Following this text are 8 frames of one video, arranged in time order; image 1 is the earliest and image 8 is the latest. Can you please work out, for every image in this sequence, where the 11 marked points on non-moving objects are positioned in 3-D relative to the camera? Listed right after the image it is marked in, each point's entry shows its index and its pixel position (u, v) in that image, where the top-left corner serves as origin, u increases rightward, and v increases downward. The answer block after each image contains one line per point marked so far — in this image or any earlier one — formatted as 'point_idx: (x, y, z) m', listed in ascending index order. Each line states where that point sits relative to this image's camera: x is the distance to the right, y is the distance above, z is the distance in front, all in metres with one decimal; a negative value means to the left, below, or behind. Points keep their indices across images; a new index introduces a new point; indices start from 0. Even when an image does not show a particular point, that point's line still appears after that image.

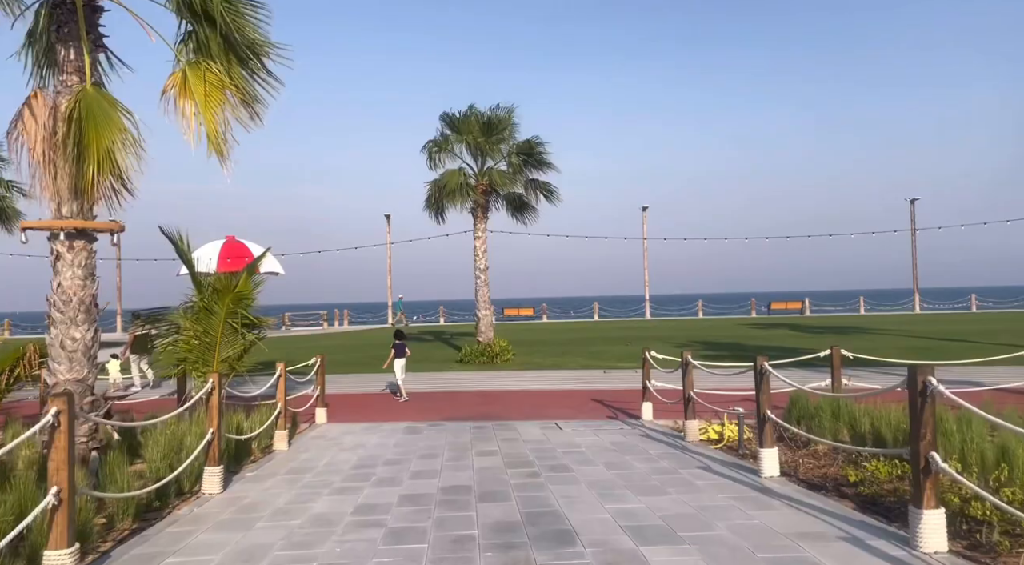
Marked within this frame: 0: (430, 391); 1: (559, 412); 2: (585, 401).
0: (-1.9, -2.5, +16.8) m
1: (+0.9, -2.4, +13.4) m
2: (+1.5, -2.4, +14.7) m
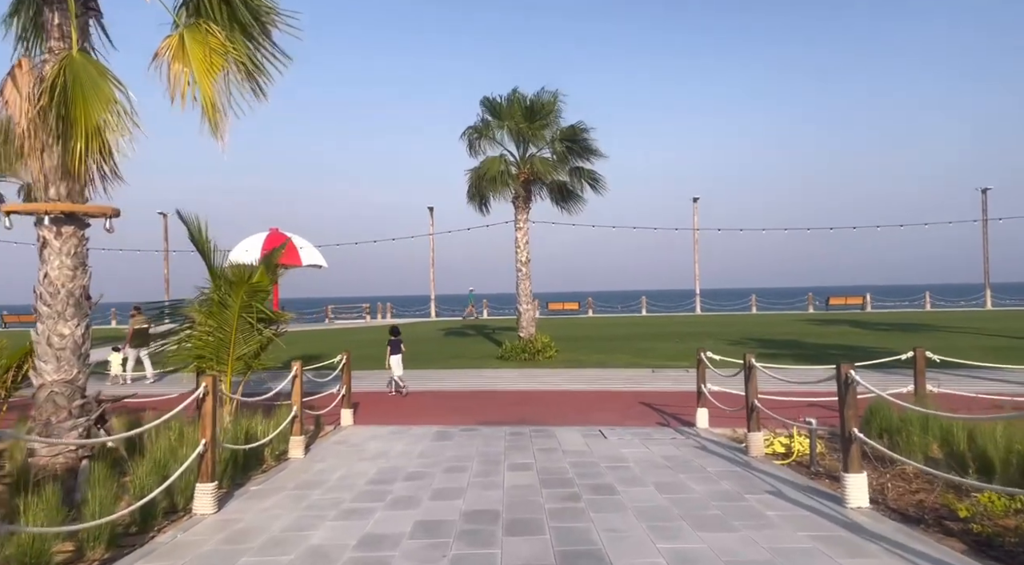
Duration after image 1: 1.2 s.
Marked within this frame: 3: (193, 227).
0: (-1.0, -2.3, +15.8) m
1: (+1.5, -2.2, +12.3) m
2: (+2.2, -2.3, +13.6) m
3: (-4.2, +0.7, +9.6) m
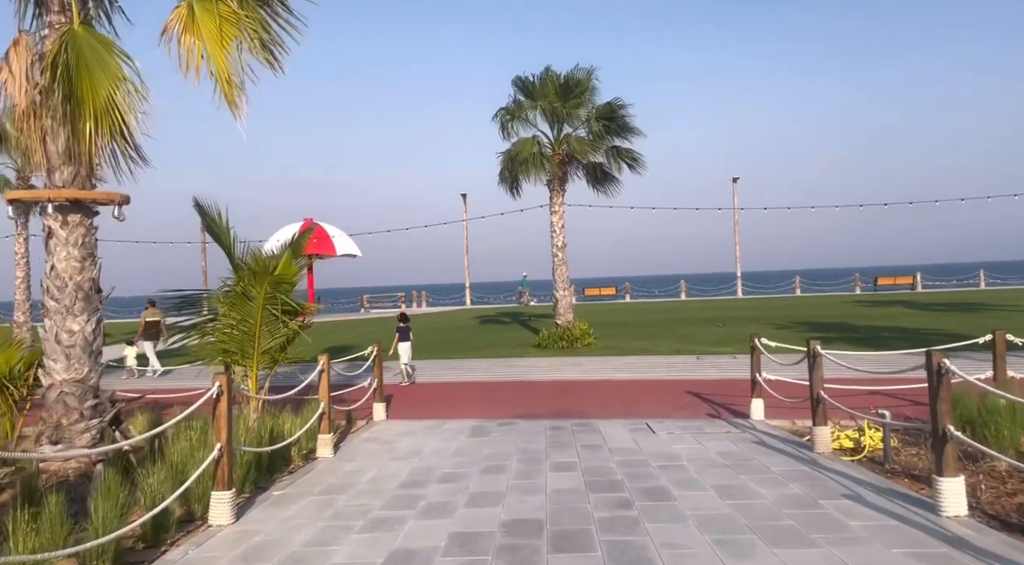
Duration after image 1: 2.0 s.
0: (-0.2, -2.0, +15.3) m
1: (+2.2, -2.0, +11.6) m
2: (+2.9, -2.0, +12.8) m
3: (-3.7, +0.8, +9.1) m
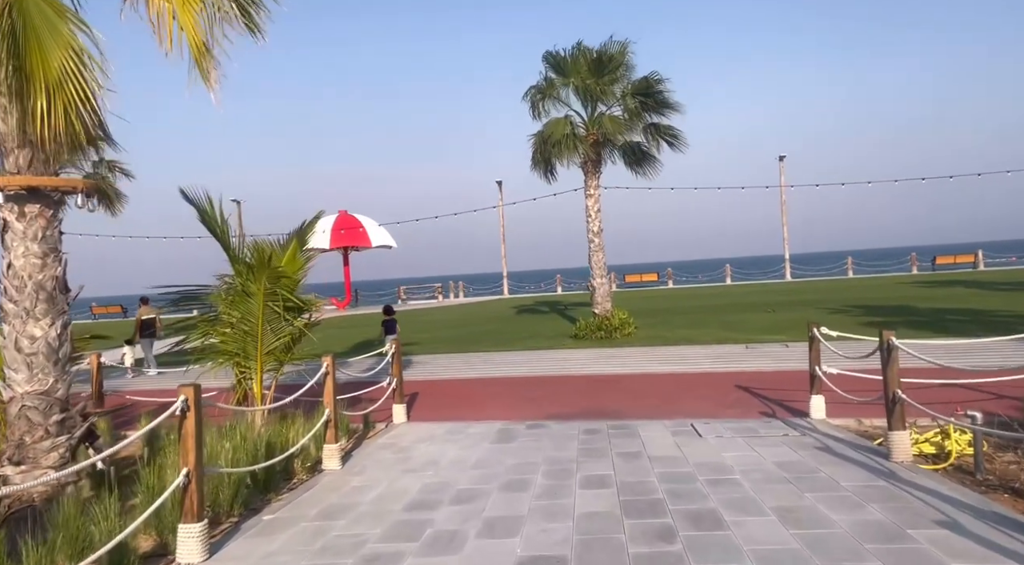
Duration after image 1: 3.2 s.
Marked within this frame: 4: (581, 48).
0: (+0.5, -1.8, +14.3) m
1: (+2.6, -1.8, +10.5) m
2: (+3.4, -1.7, +11.7) m
3: (-3.4, +0.9, +8.3) m
4: (+1.8, +6.2, +19.5) m
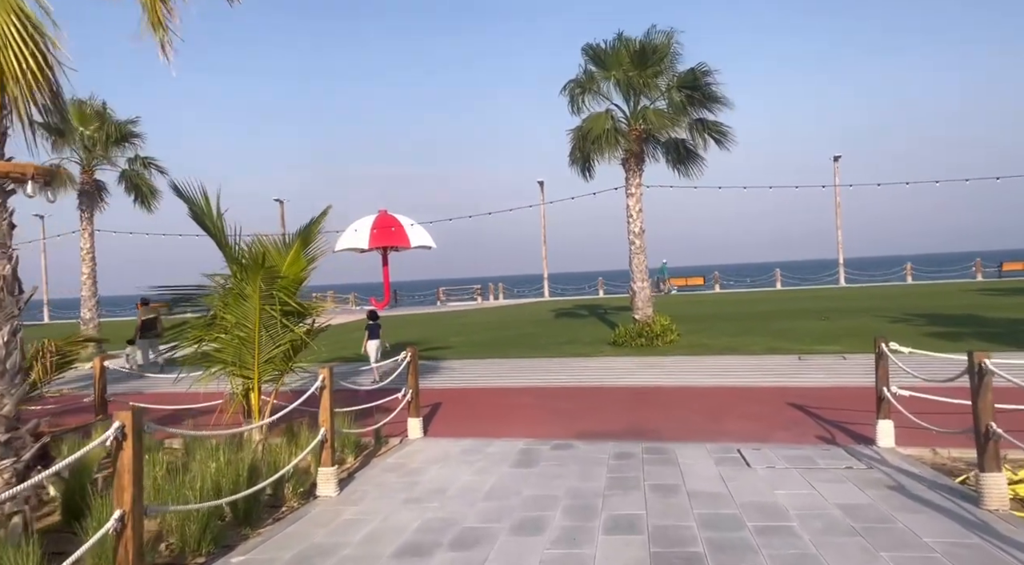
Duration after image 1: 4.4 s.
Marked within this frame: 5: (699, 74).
0: (+1.1, -1.9, +13.3) m
1: (+2.9, -1.8, +9.4) m
2: (+3.8, -1.8, +10.6) m
3: (-3.2, +0.9, +7.6) m
4: (+2.8, +6.1, +18.5) m
5: (+4.6, +5.2, +18.4) m
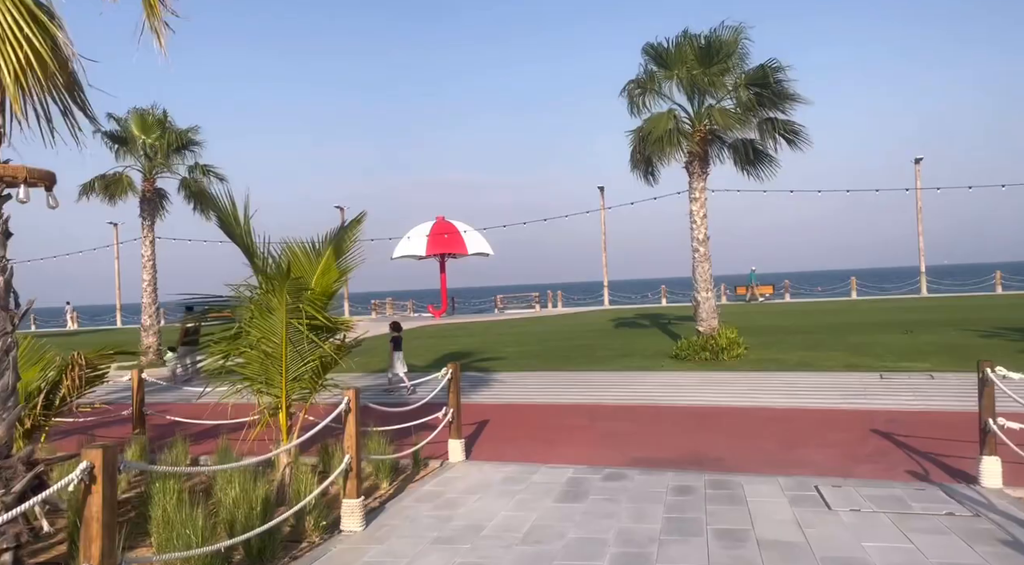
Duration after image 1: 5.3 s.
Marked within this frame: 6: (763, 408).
0: (+2.0, -2.1, +12.5) m
1: (+3.5, -2.0, +8.4) m
2: (+4.5, -2.0, +9.5) m
3: (-2.7, +0.8, +7.1) m
4: (+4.2, +5.9, +17.5) m
5: (+6.0, +4.9, +17.3) m
6: (+4.0, -2.0, +11.7) m
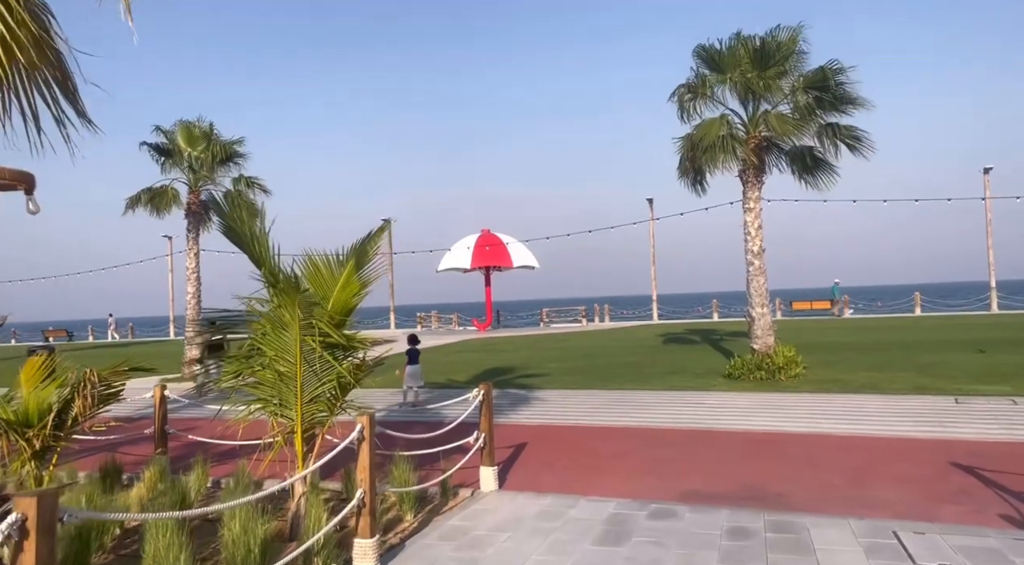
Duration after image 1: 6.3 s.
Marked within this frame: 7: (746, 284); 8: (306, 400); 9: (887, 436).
0: (+2.6, -2.3, +11.6) m
1: (+3.9, -2.2, +7.4) m
2: (+4.9, -2.2, +8.5) m
3: (-2.4, +0.6, +6.6) m
4: (+5.2, +5.5, +16.7) m
5: (+7.0, +4.6, +16.2) m
6: (+4.5, -2.2, +10.7) m
7: (+5.4, 0.0, +16.9) m
8: (-1.8, -1.0, +6.6) m
9: (+5.3, -2.2, +10.5) m
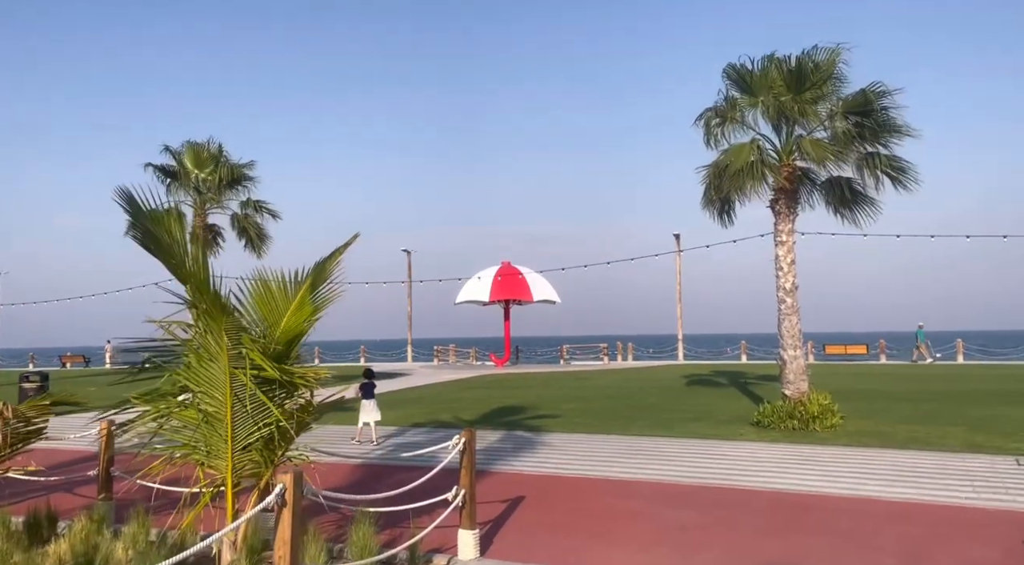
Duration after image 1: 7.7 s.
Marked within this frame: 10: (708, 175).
0: (+2.6, -2.8, +10.2) m
1: (+3.7, -2.5, +6.0) m
2: (+4.8, -2.6, +7.0) m
3: (-2.6, +0.5, +5.6) m
4: (+5.5, +4.7, +15.5) m
5: (+7.3, +3.8, +15.0) m
6: (+4.5, -2.7, +9.2) m
7: (+5.6, -0.9, +15.5) m
8: (-2.0, -1.2, +5.4) m
9: (+5.2, -2.7, +9.0) m
10: (+4.3, +2.4, +16.3) m
